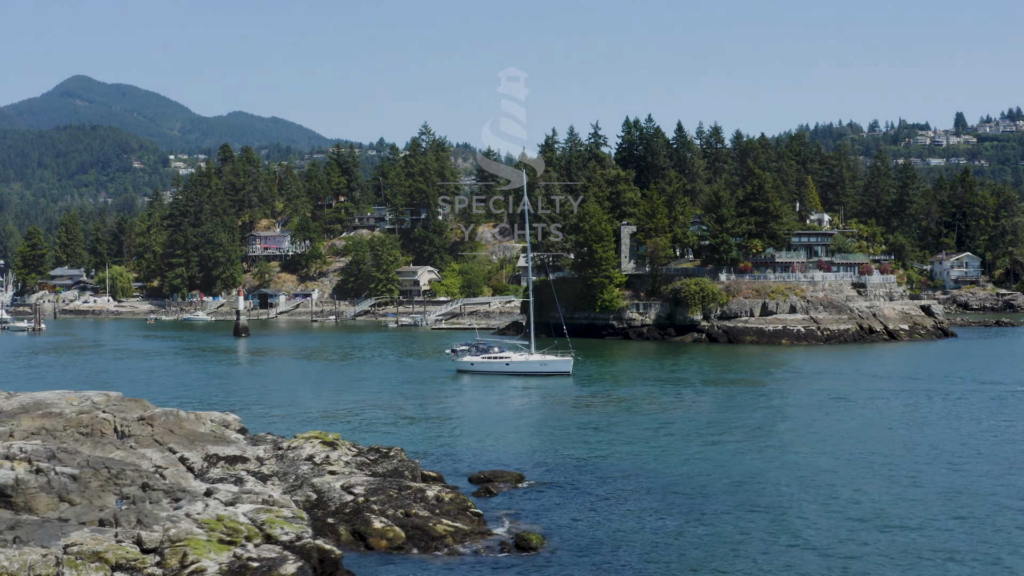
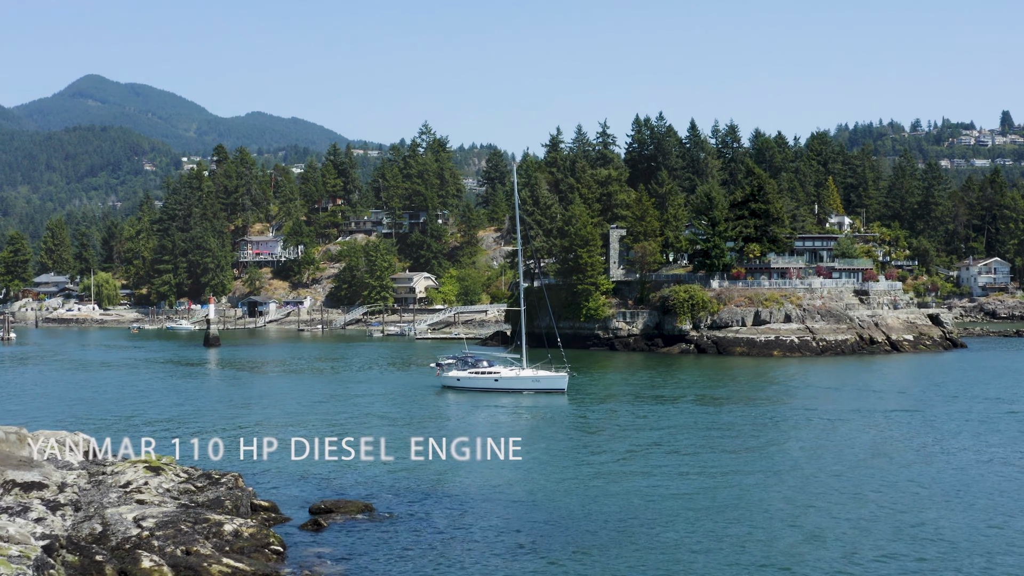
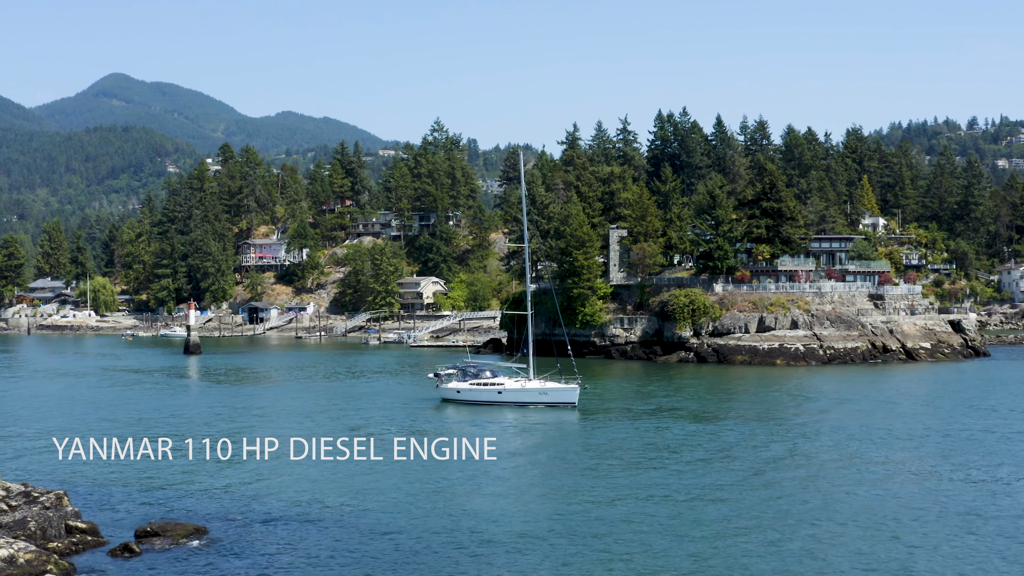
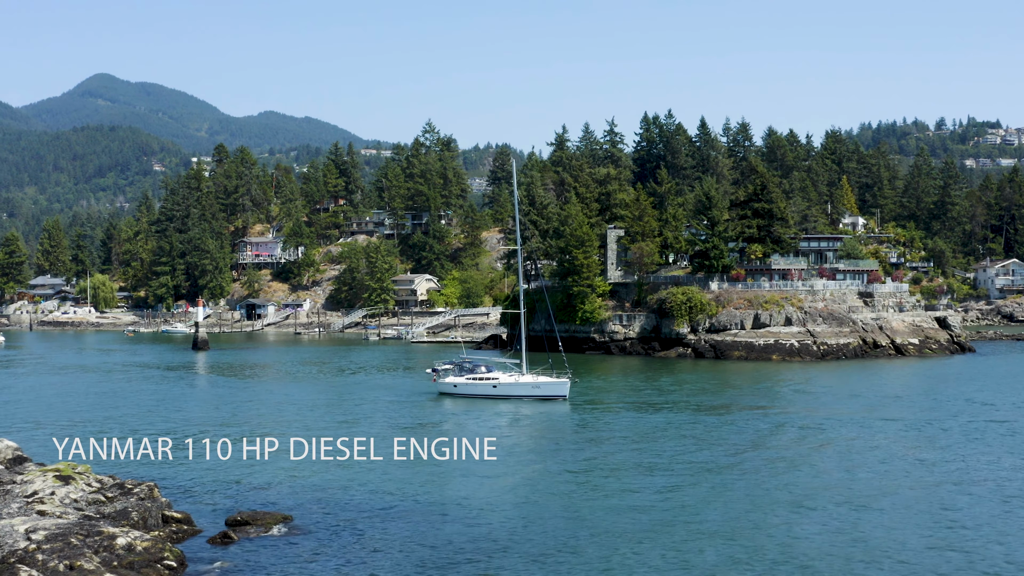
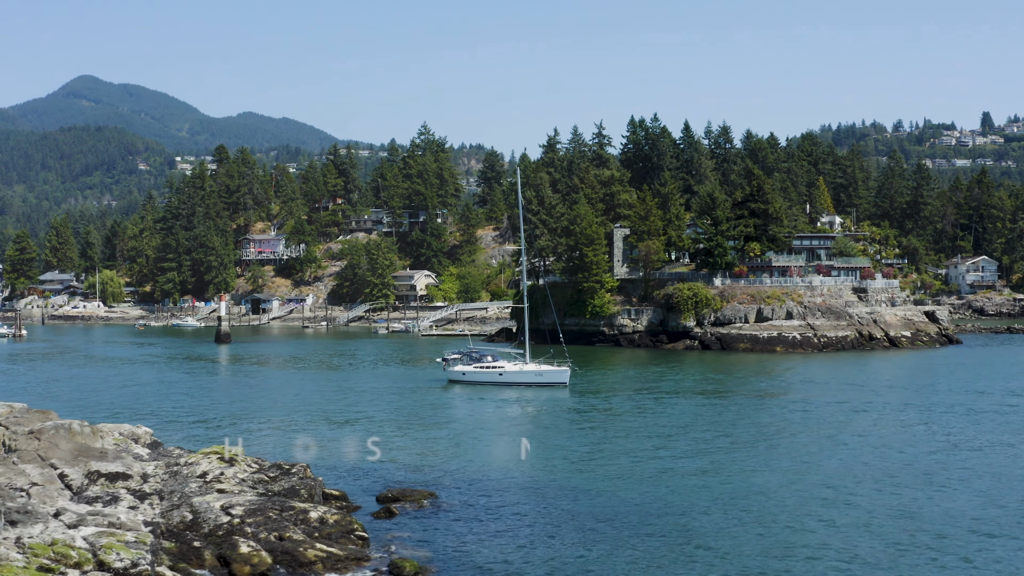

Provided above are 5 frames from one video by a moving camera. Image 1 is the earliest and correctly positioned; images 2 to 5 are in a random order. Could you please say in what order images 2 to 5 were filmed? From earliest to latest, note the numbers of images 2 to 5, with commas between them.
5, 2, 4, 3
